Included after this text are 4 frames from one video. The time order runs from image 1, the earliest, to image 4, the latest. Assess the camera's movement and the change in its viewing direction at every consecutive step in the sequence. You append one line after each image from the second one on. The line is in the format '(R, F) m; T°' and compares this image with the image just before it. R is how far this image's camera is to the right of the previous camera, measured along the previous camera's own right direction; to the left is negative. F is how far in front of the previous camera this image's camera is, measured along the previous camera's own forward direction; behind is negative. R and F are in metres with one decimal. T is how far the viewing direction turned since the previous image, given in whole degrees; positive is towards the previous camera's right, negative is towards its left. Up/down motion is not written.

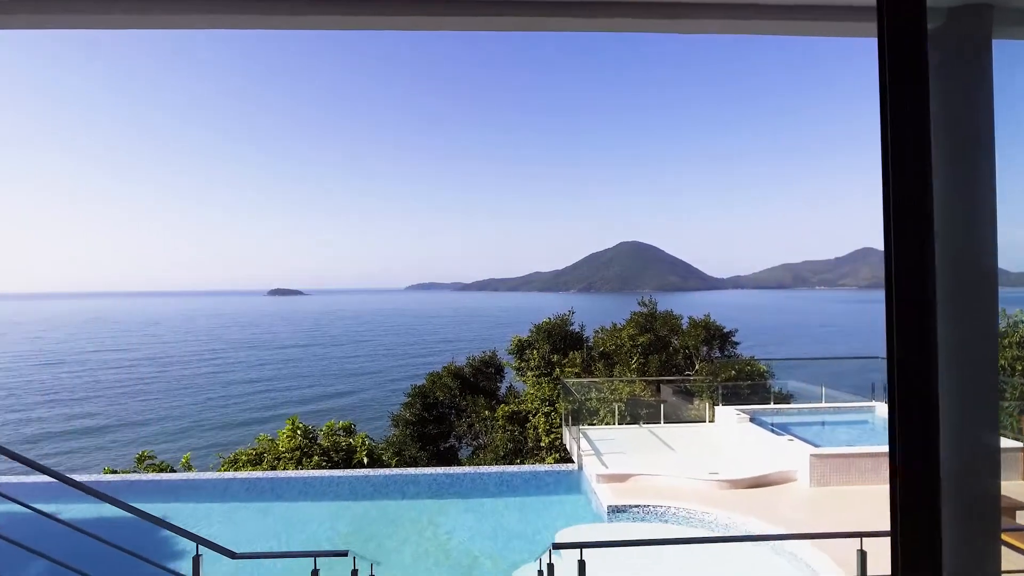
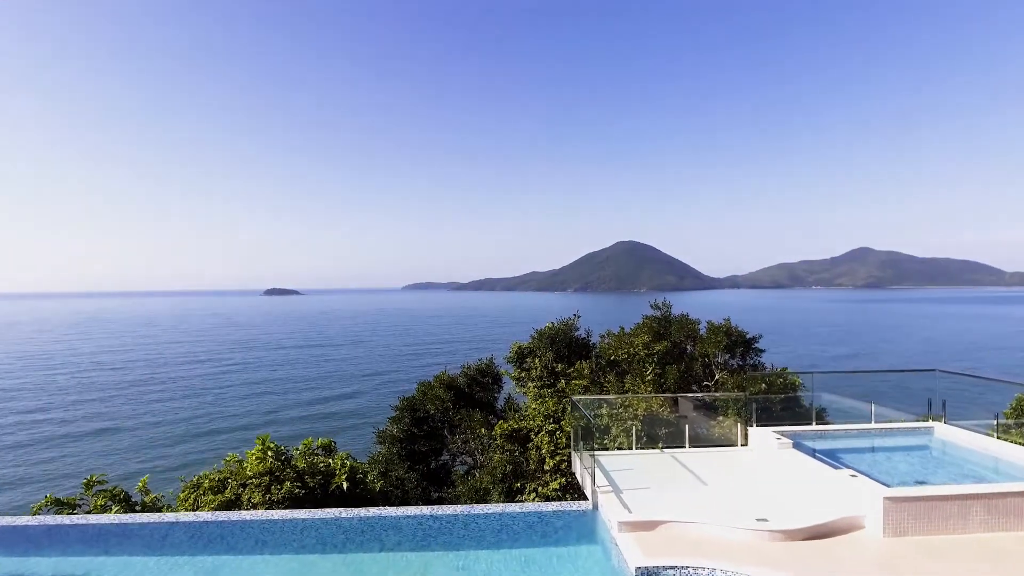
(0.0, +1.1) m; 0°
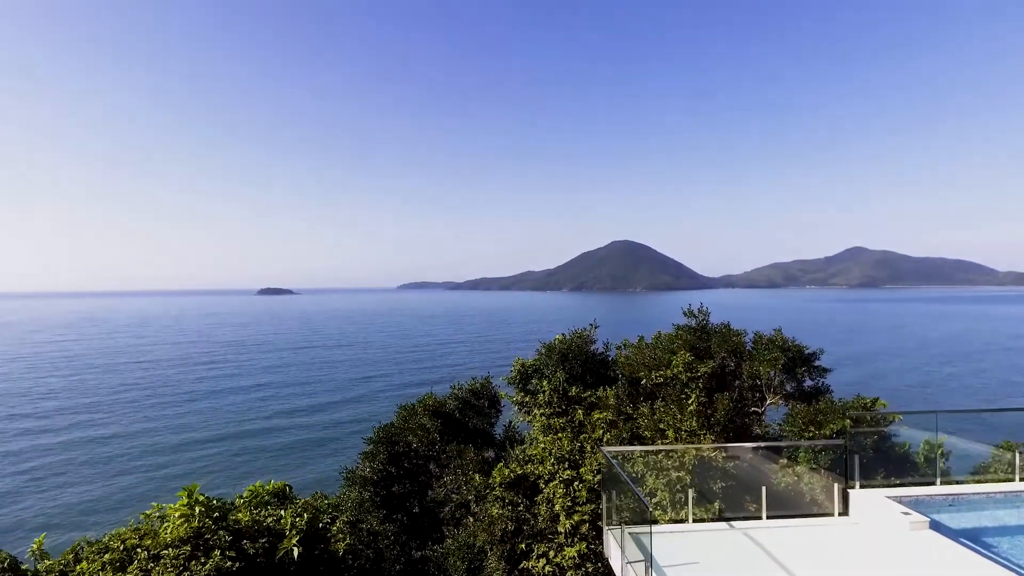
(-0.1, +1.9) m; 0°
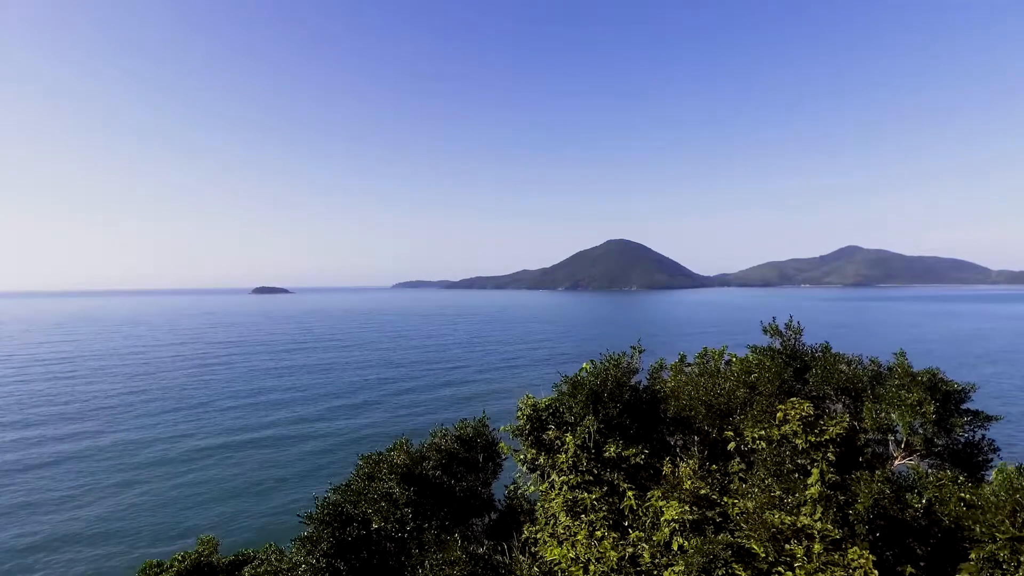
(-0.1, +2.5) m; +1°
